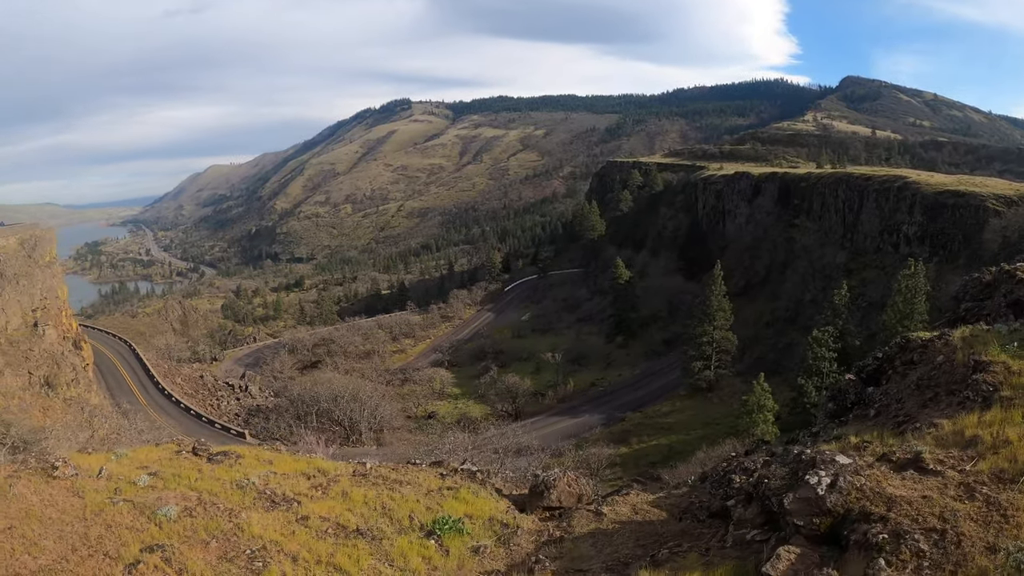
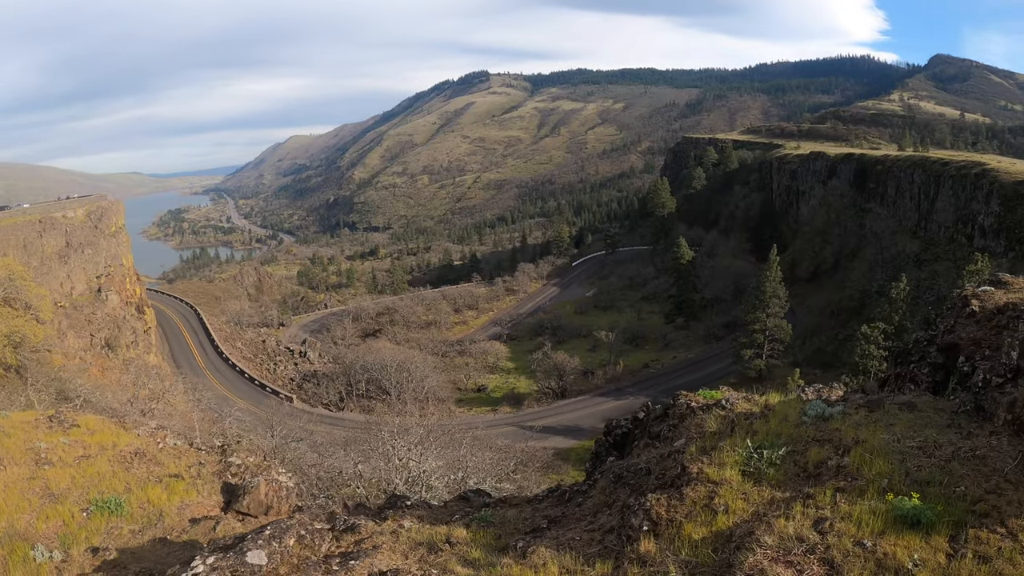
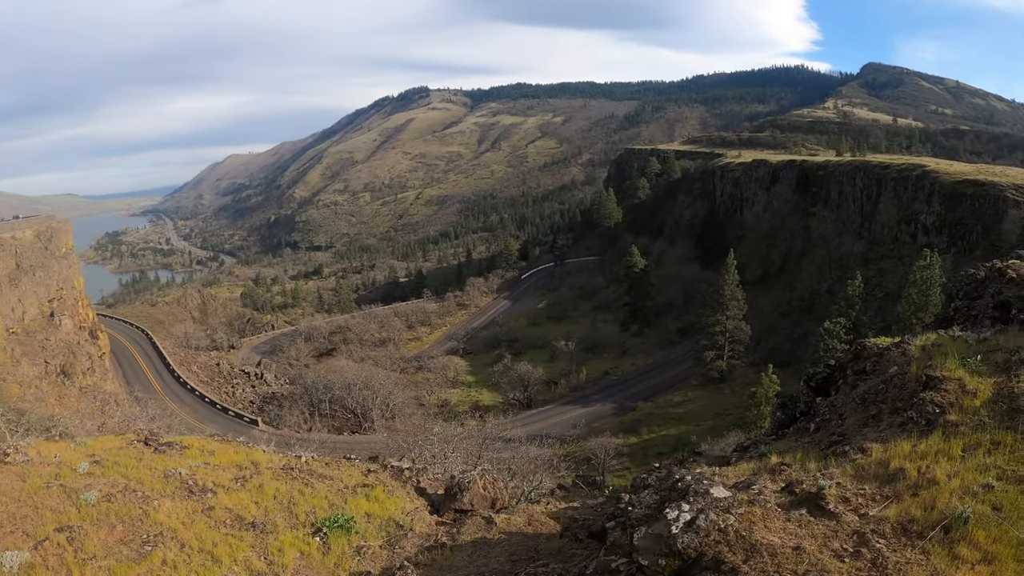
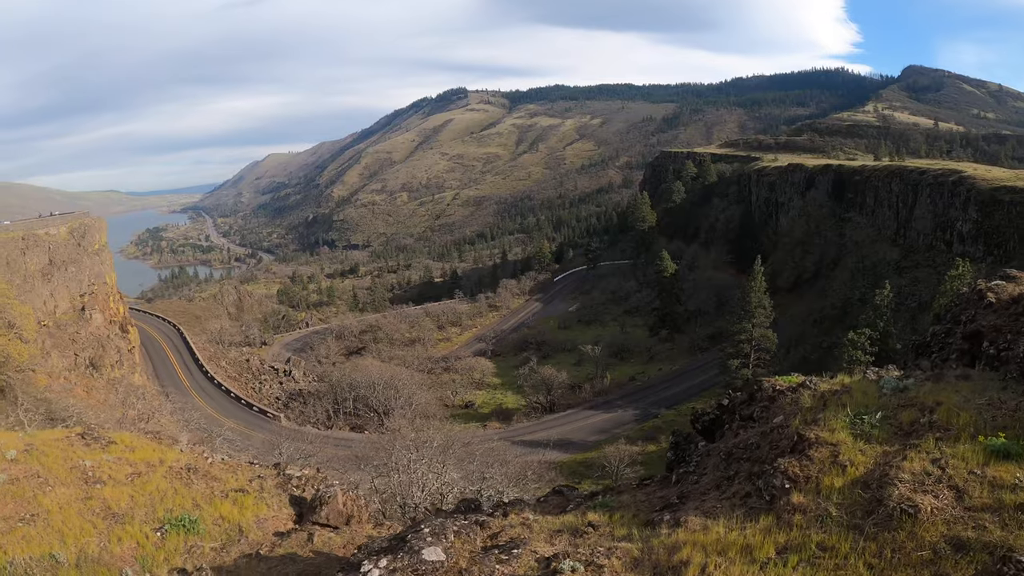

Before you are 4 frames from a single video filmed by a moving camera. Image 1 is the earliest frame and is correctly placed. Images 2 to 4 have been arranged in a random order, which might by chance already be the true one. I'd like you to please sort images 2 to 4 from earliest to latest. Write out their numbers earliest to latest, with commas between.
3, 4, 2
